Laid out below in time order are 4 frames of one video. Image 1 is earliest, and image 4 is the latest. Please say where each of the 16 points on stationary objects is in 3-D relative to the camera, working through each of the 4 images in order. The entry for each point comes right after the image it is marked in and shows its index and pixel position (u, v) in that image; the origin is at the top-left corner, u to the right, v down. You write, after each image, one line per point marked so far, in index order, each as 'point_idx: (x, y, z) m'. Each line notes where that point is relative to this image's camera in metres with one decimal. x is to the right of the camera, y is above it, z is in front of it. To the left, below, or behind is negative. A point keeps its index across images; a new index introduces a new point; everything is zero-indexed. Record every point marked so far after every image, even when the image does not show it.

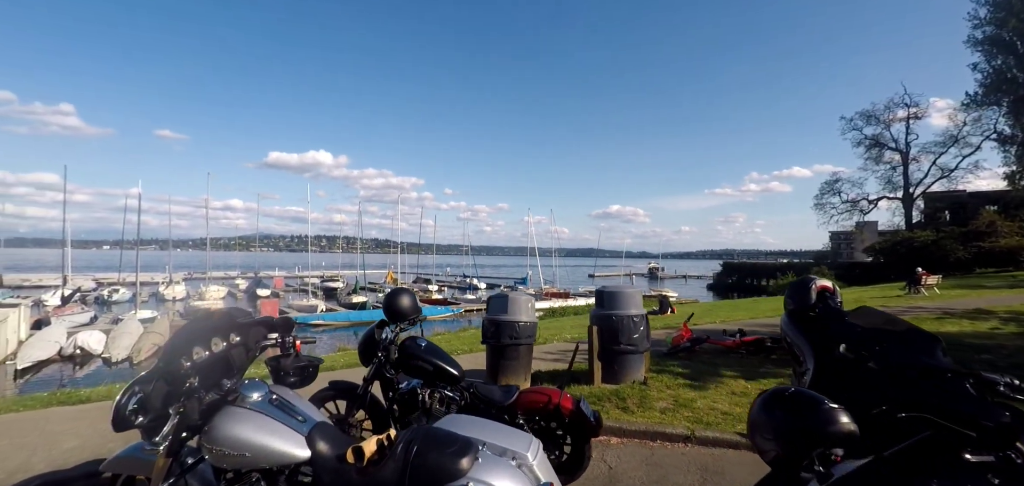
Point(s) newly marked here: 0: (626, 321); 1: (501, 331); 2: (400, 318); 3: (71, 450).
0: (+1.0, -0.7, +4.4) m
1: (-0.1, -0.8, +4.5) m
2: (-0.7, -0.5, +3.1) m
3: (-3.2, -1.5, +3.6) m
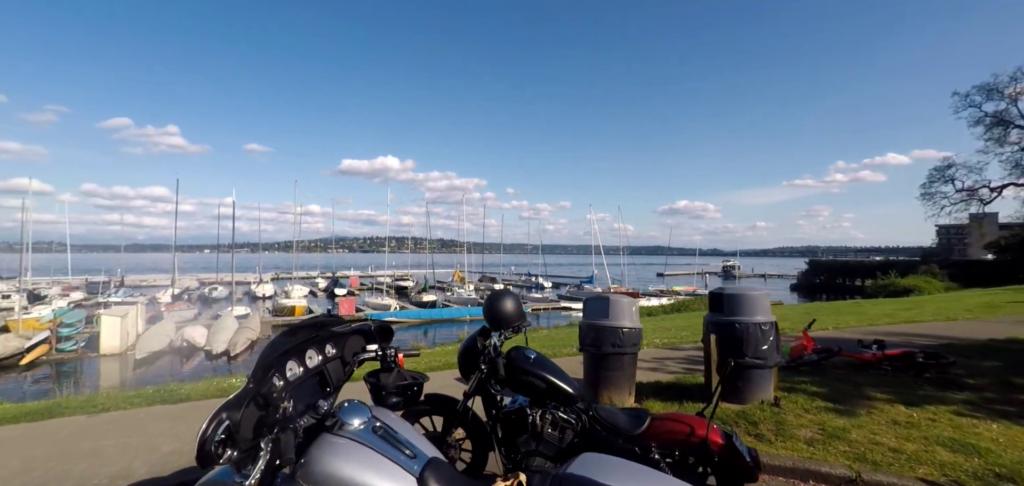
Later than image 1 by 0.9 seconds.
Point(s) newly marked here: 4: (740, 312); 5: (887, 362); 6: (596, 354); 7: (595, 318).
0: (+1.8, -0.7, +3.7) m
1: (+0.7, -0.8, +4.0) m
2: (-0.1, -0.4, +2.7) m
3: (-2.5, -1.6, +3.6) m
4: (+1.7, -0.5, +3.8) m
5: (+3.5, -1.1, +4.6) m
6: (+0.7, -0.9, +4.1) m
7: (+0.7, -0.6, +4.1) m
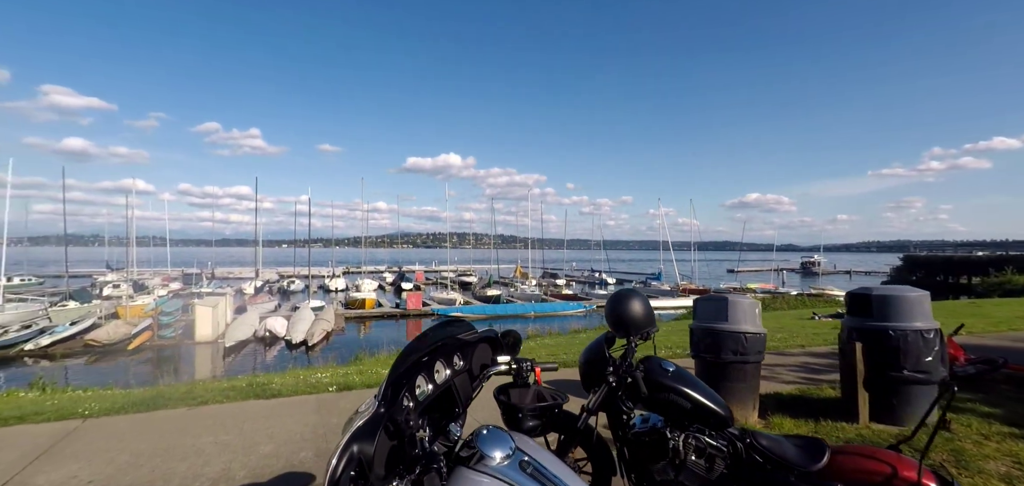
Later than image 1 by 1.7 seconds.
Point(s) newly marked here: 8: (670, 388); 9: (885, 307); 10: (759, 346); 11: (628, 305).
0: (+2.6, -0.6, +3.1) m
1: (+1.5, -0.7, +3.6) m
2: (+0.6, -0.4, +2.3) m
3: (-1.7, -1.5, +3.5) m
4: (+2.5, -0.5, +3.2) m
5: (+4.3, -1.0, +3.8) m
6: (+1.5, -0.9, +3.6) m
7: (+1.5, -0.6, +3.7) m
8: (+0.7, -0.6, +2.1) m
9: (+2.4, -0.4, +3.2) m
10: (+1.8, -0.7, +3.6) m
11: (+0.6, -0.3, +2.3) m
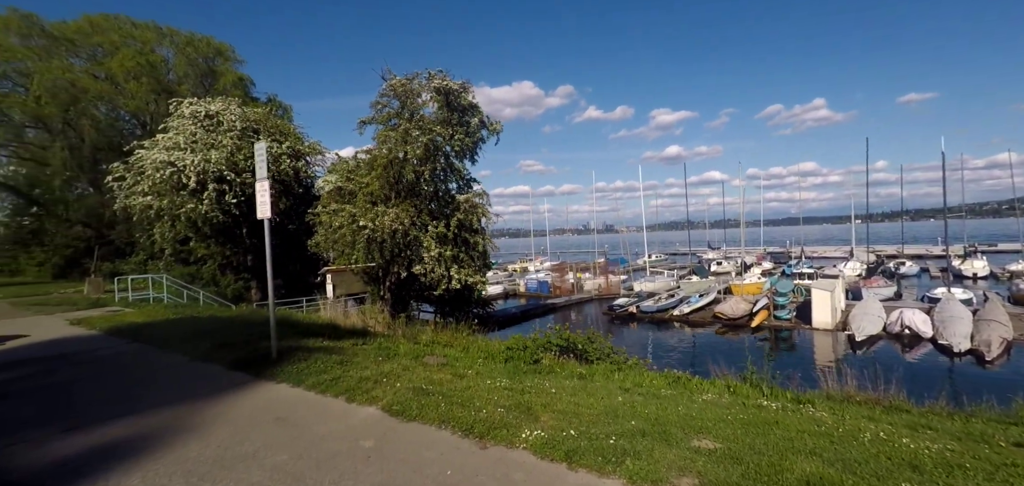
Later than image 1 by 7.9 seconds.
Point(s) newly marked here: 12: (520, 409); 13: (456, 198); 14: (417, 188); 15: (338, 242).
0: (+4.3, -0.4, -4.7) m
1: (+4.2, -0.6, -3.6) m
2: (+2.6, -0.3, -3.4) m
3: (+2.6, -1.4, -0.8) m
4: (+4.3, -0.3, -4.6) m
5: (+5.8, -0.8, -5.9) m
6: (+4.2, -0.7, -3.5) m
7: (+4.3, -0.4, -3.5) m
8: (+2.5, -0.6, -3.6) m
9: (+4.3, -0.2, -4.6) m
10: (+4.3, -0.6, -3.8) m
11: (+2.6, -0.2, -3.3) m
12: (+0.1, -1.7, +5.0) m
13: (-1.7, +1.5, +15.4) m
14: (-2.7, +1.7, +14.7) m
15: (-5.3, 0.0, +14.8) m
